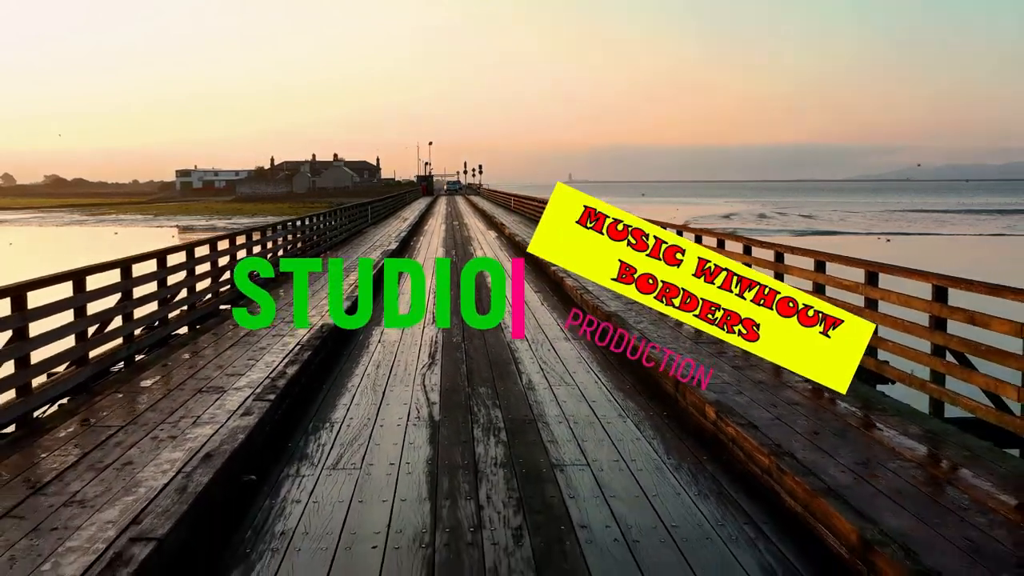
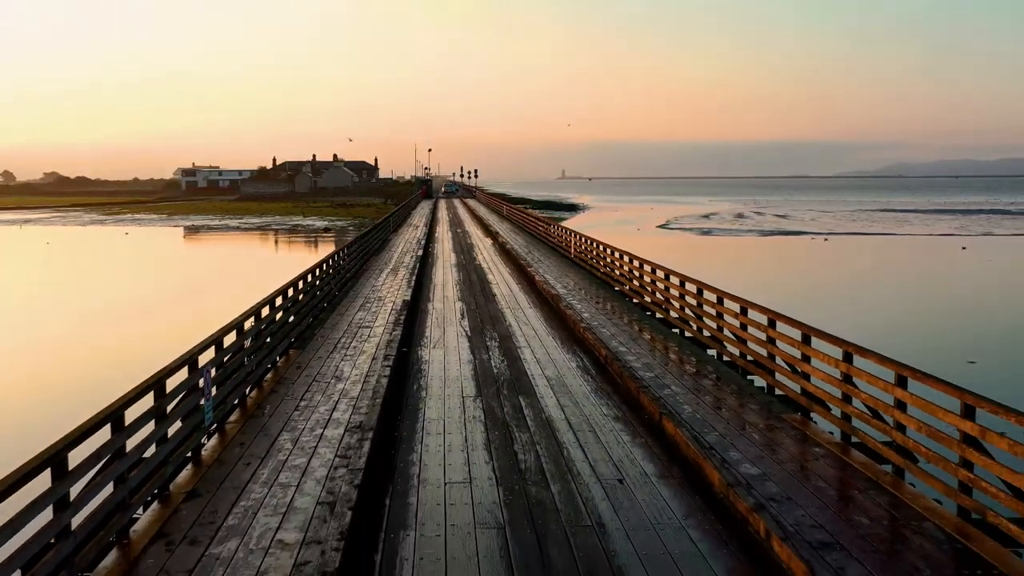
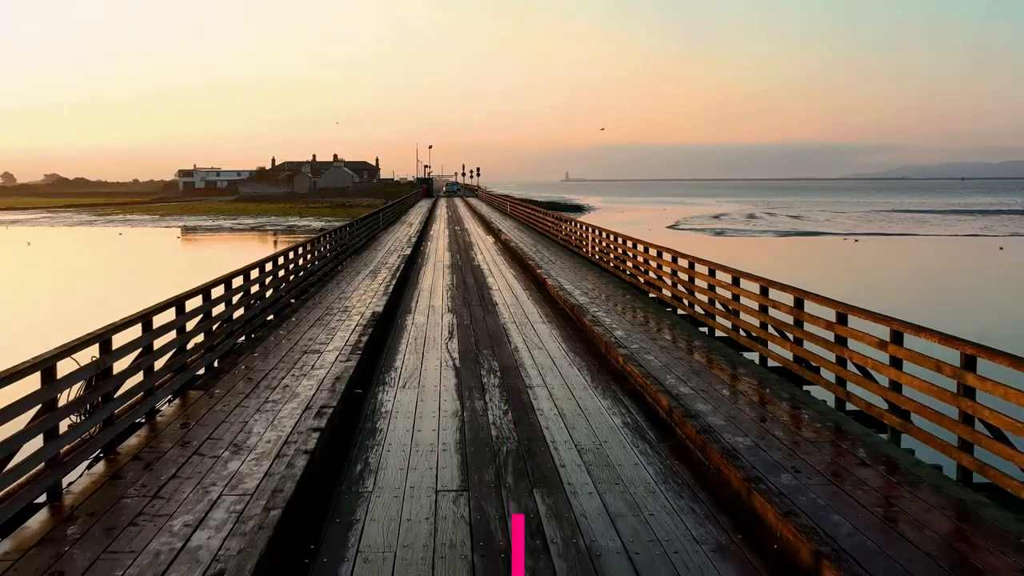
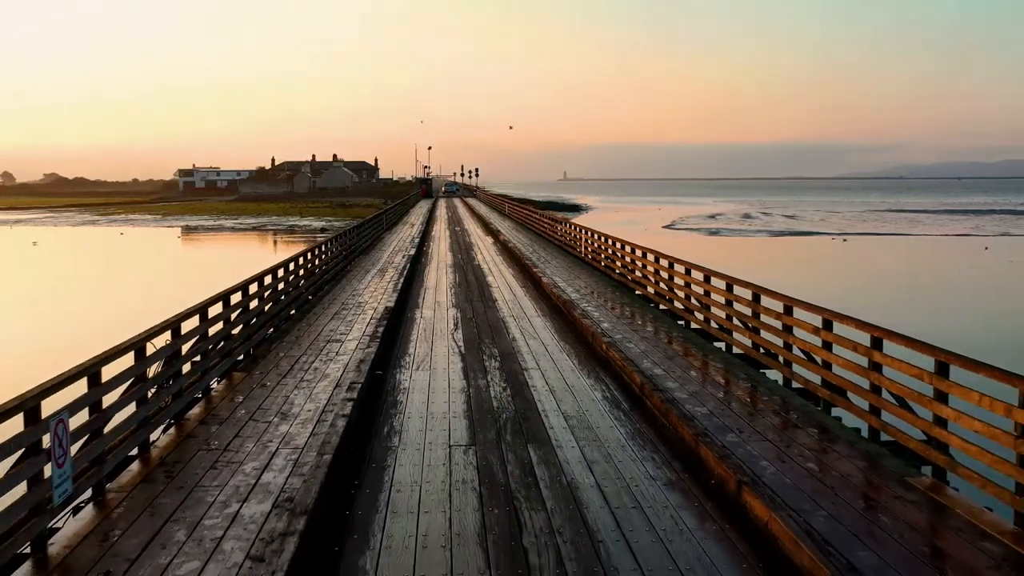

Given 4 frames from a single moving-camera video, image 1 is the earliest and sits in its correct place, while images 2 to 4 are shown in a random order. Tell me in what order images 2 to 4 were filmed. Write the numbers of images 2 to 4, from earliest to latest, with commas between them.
3, 4, 2
